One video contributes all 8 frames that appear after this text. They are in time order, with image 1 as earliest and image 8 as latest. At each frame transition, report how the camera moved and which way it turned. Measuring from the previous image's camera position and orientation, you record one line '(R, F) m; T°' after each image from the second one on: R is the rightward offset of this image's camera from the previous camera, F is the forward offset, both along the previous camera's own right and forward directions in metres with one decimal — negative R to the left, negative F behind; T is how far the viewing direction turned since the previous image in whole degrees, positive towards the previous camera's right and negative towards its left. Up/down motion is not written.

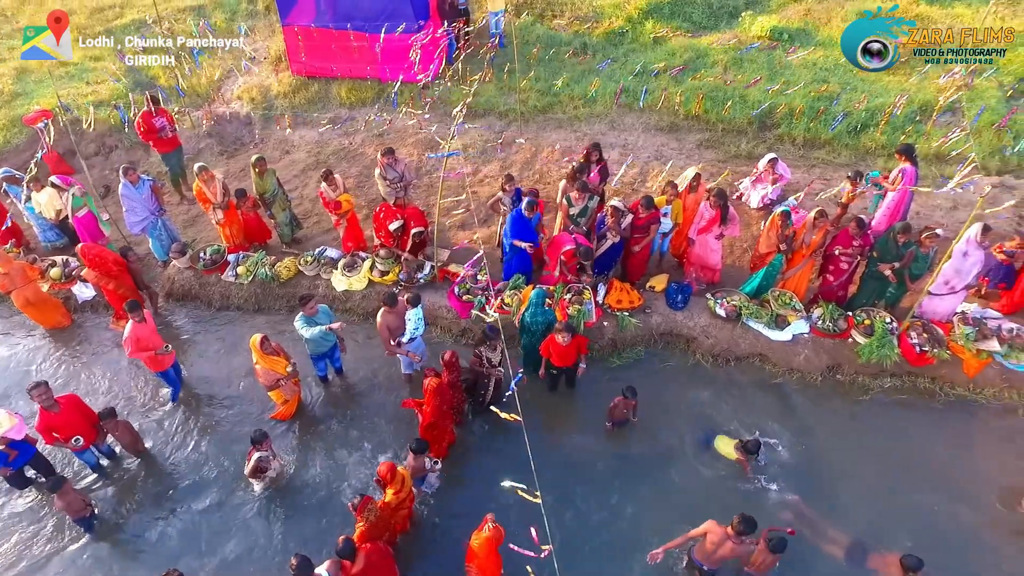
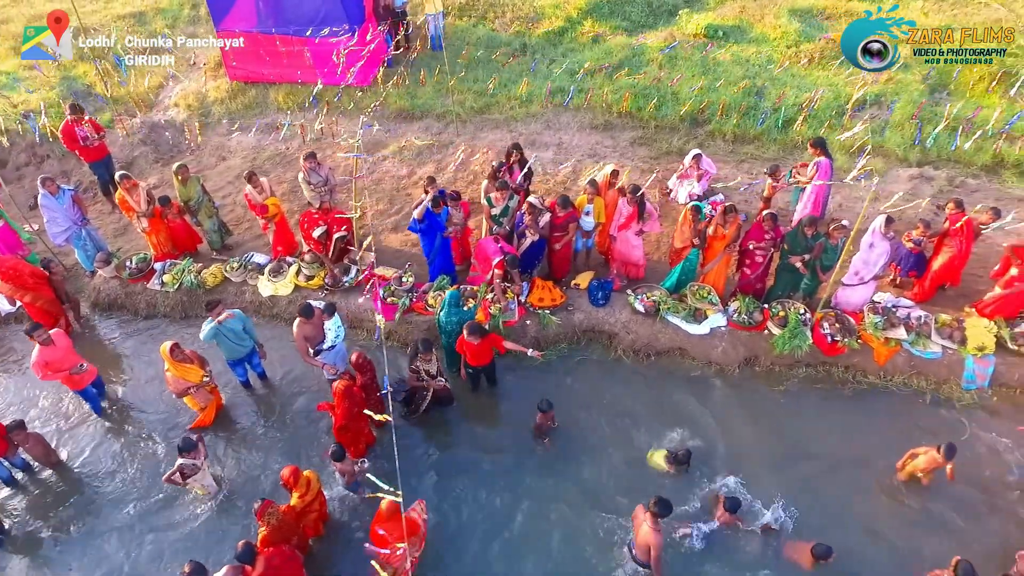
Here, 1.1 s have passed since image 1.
(+0.8, -0.1) m; +1°
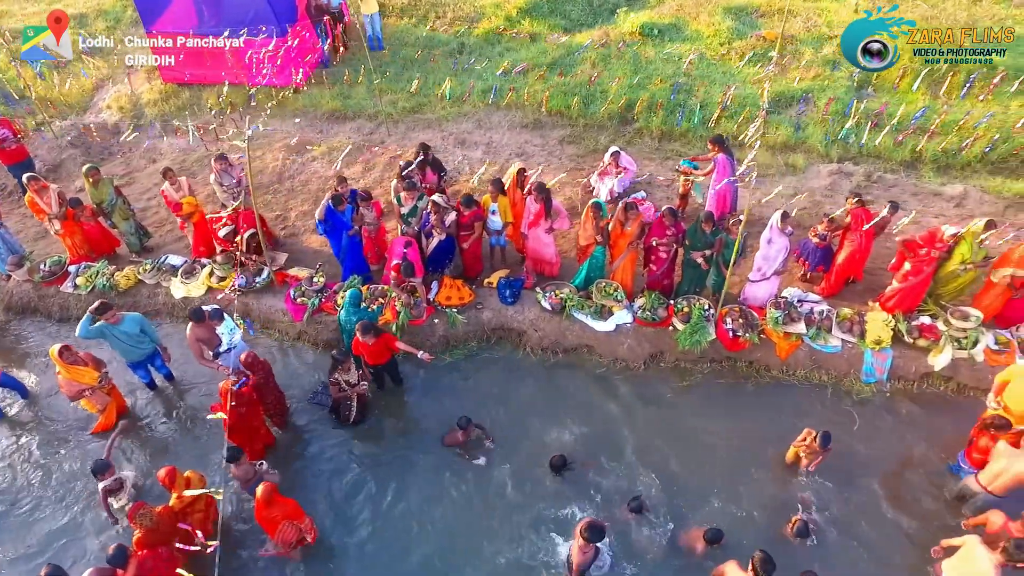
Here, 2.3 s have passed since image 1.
(+1.1, 0.0) m; +1°
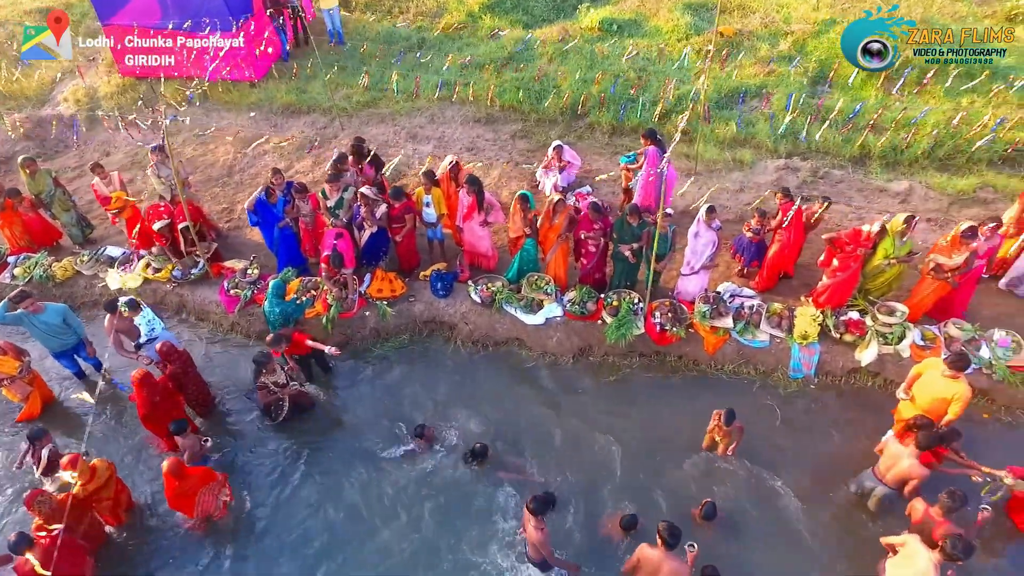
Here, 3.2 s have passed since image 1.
(+0.9, 0.0) m; 0°
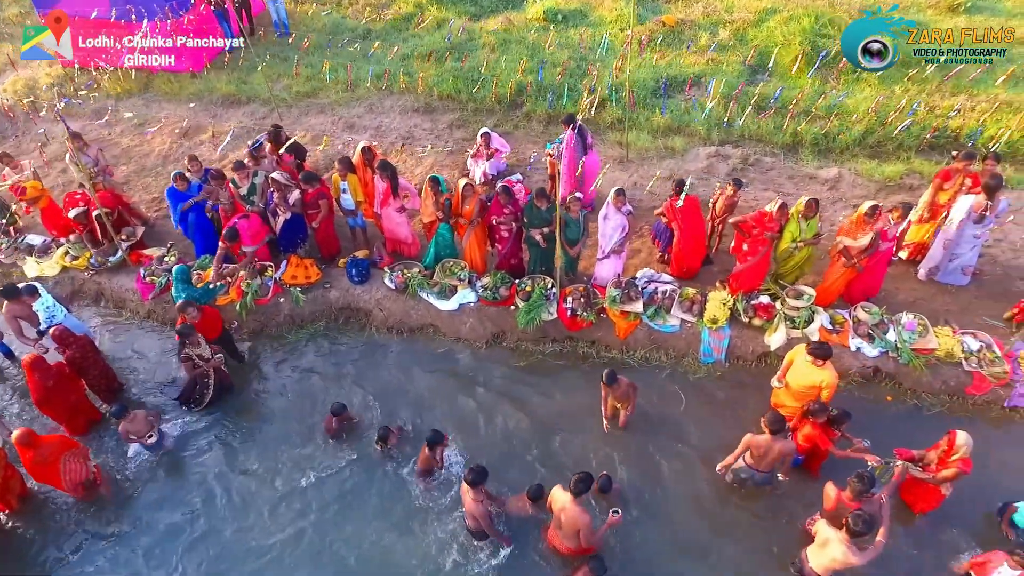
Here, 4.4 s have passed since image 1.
(+1.0, 0.0) m; 0°
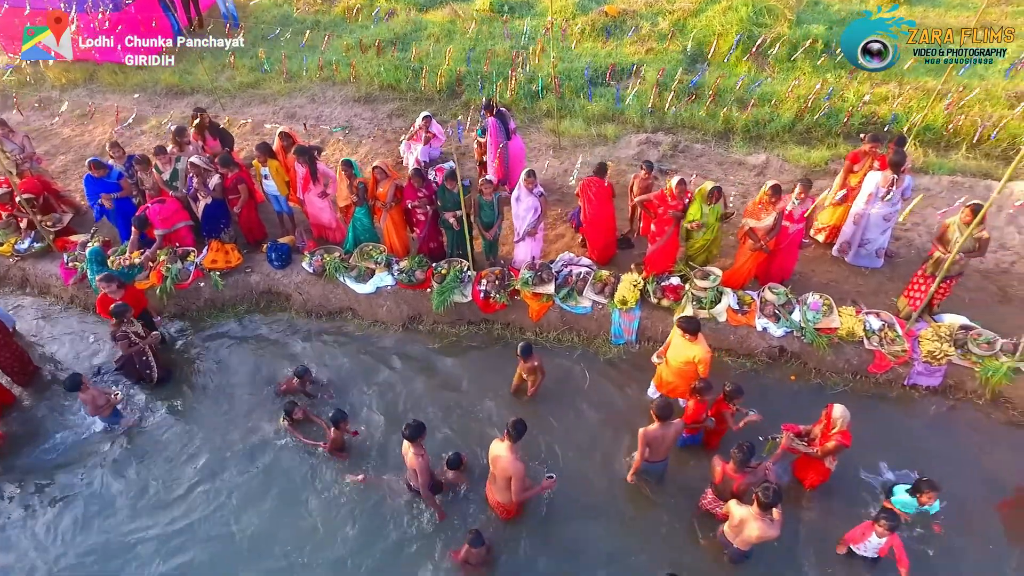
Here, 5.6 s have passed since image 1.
(+1.0, -0.1) m; 0°
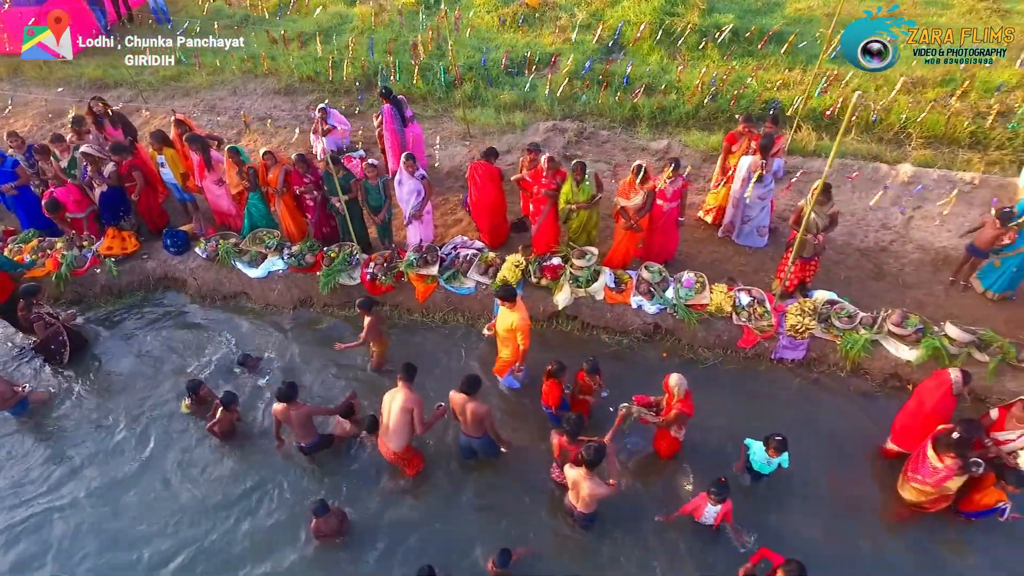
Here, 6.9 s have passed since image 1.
(+1.3, -0.1) m; 0°
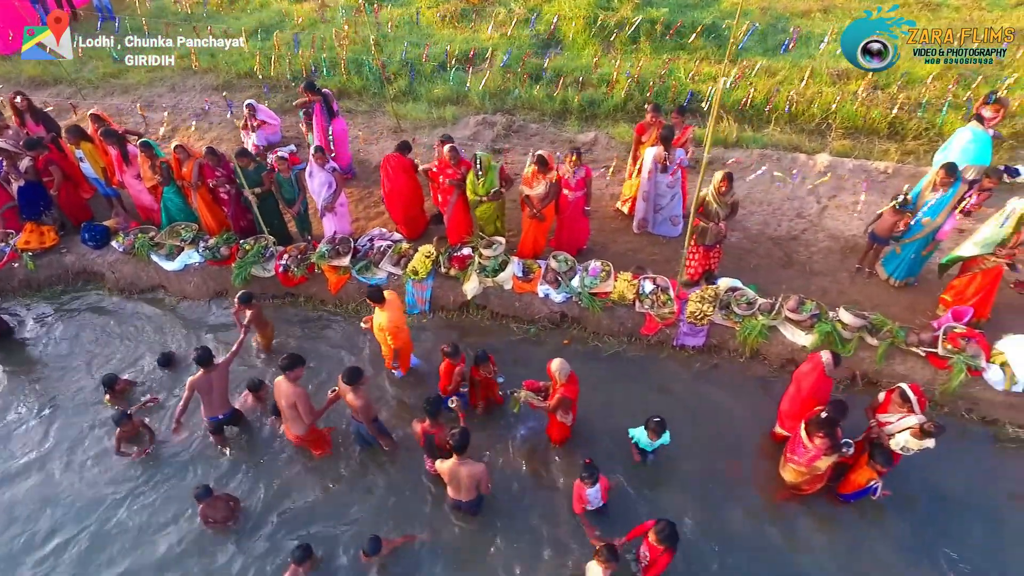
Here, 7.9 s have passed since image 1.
(+1.0, -0.1) m; 0°
